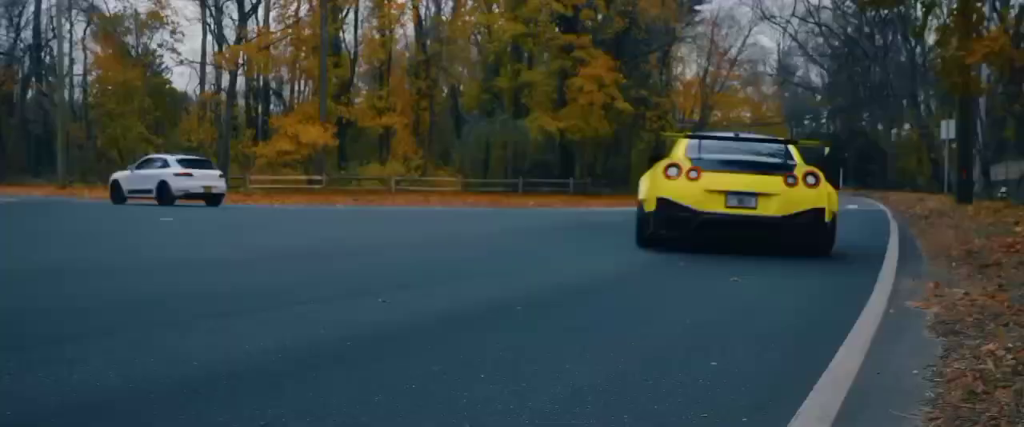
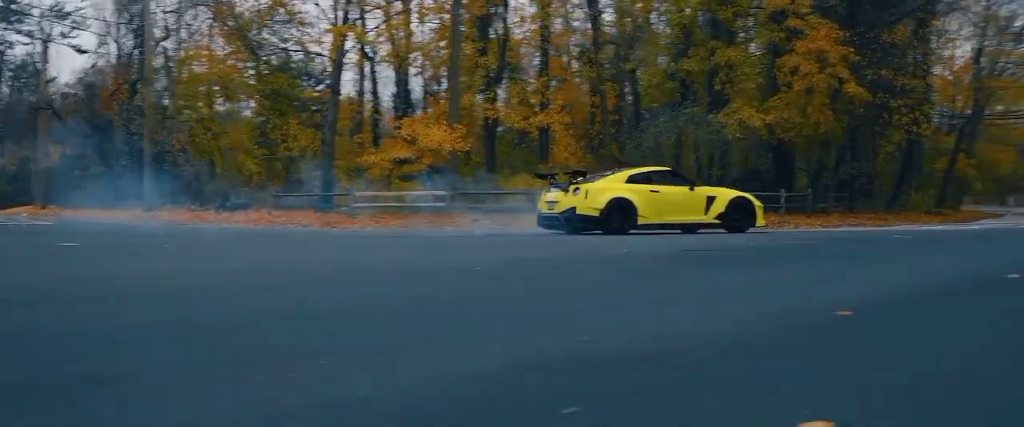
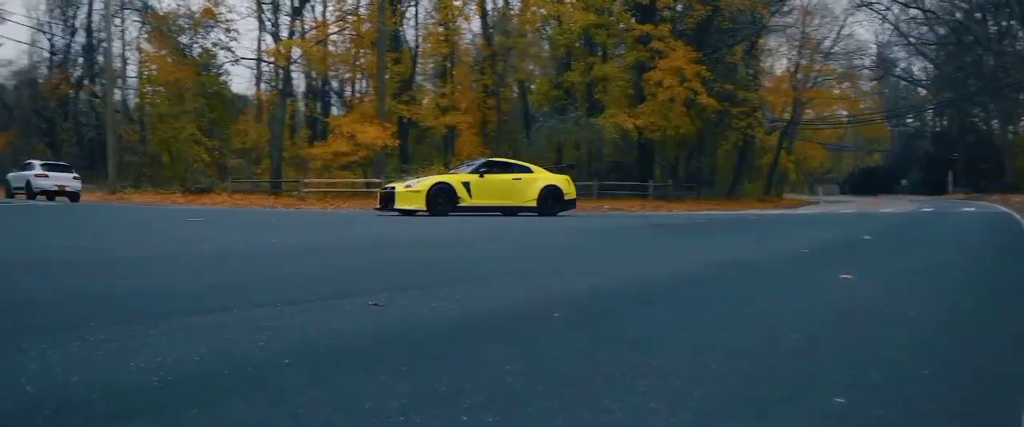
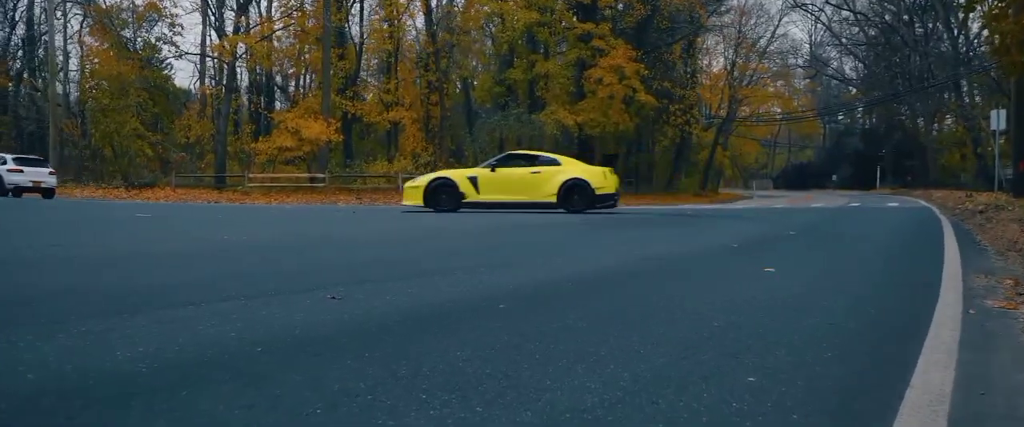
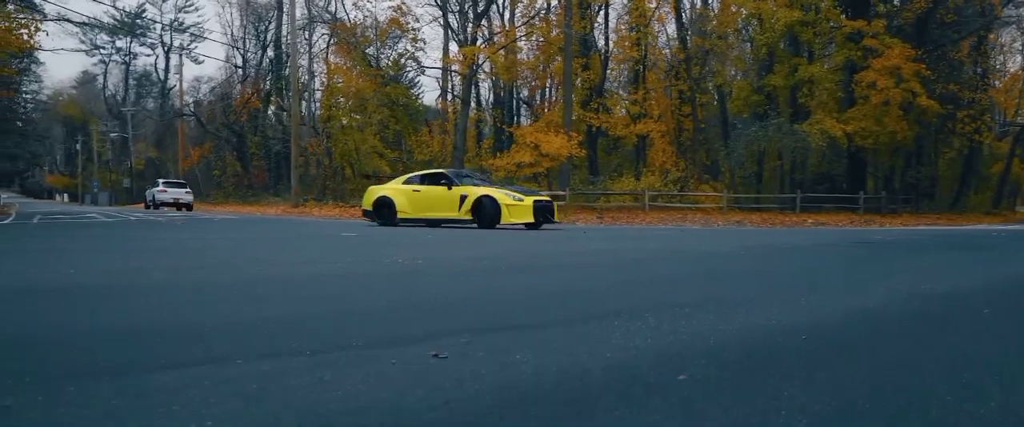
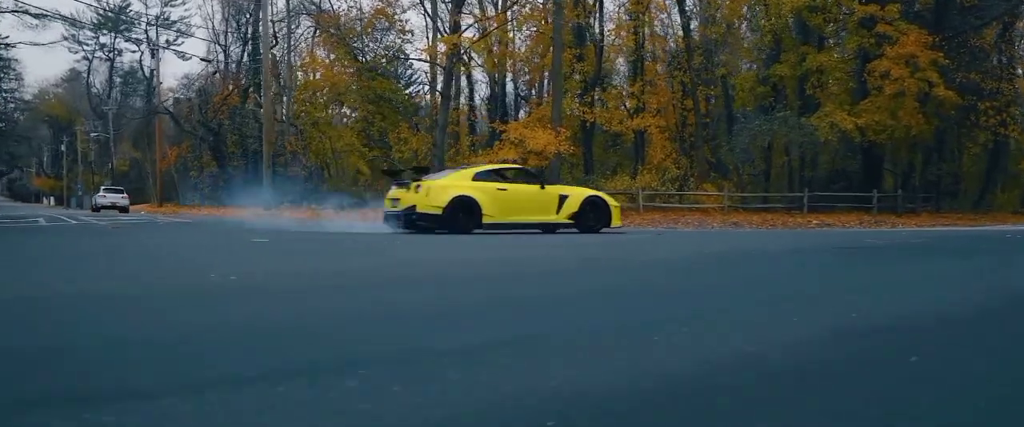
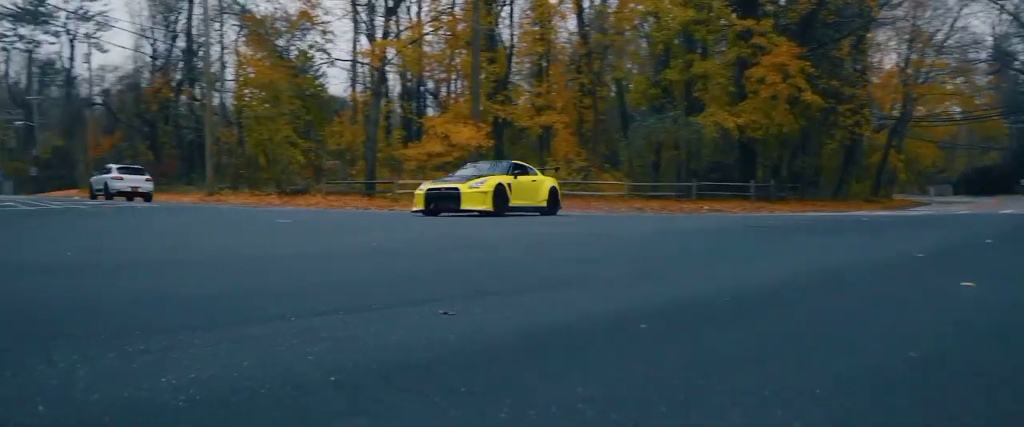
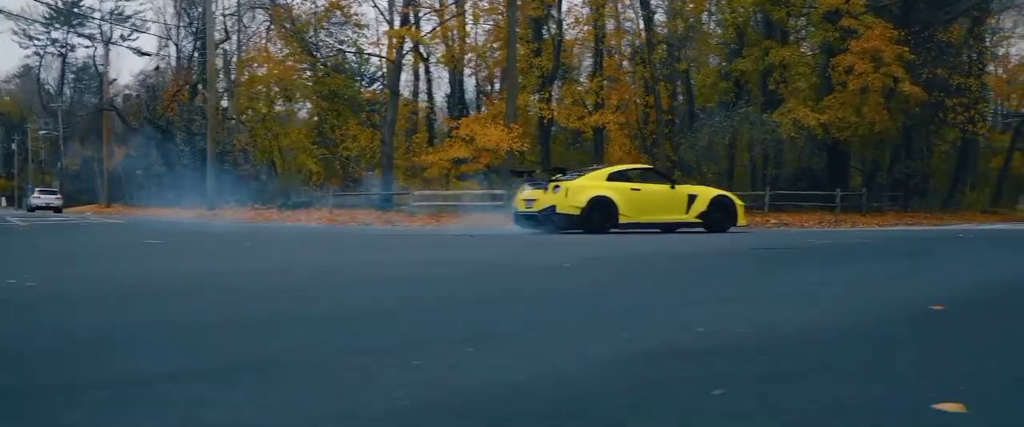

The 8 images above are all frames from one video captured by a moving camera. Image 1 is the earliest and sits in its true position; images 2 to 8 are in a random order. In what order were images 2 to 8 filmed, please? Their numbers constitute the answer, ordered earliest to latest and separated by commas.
4, 3, 7, 5, 6, 8, 2
